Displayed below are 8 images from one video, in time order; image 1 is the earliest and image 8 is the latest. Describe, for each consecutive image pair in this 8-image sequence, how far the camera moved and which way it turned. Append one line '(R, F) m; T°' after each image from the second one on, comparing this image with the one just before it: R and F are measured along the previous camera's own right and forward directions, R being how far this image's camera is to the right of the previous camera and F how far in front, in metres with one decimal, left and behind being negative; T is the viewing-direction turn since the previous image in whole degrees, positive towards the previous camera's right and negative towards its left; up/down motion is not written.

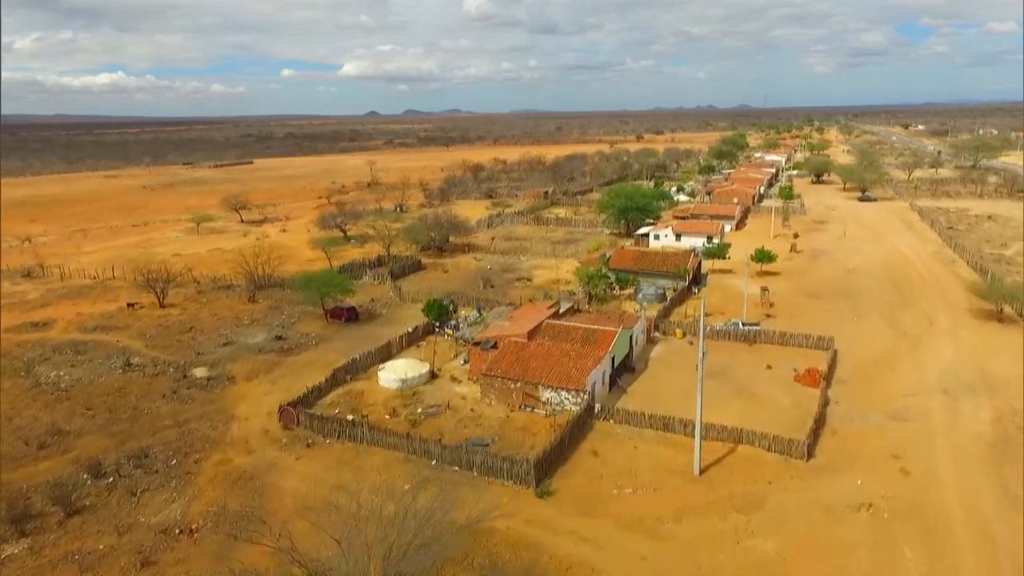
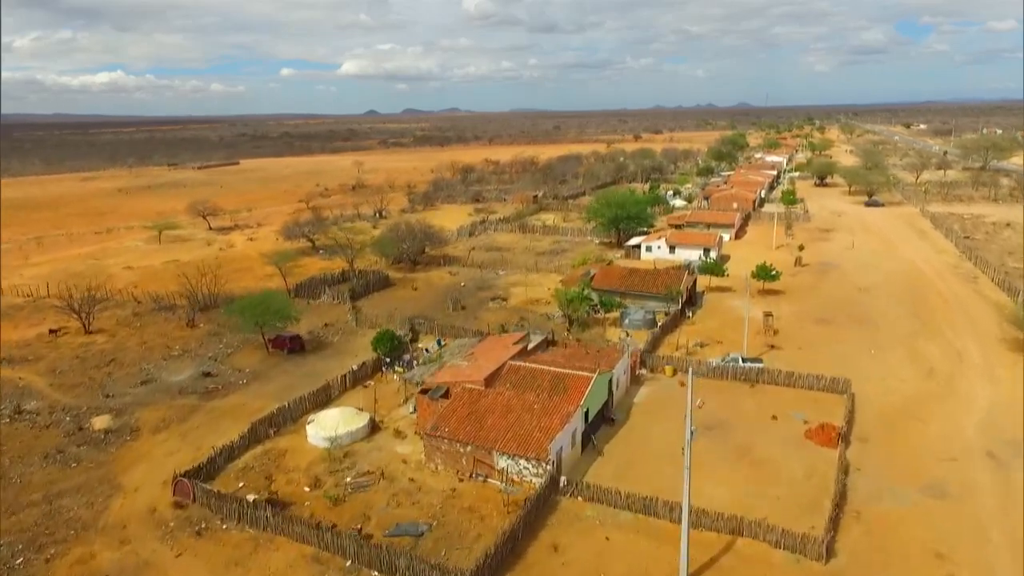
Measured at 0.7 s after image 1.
(+1.8, +4.8) m; 0°
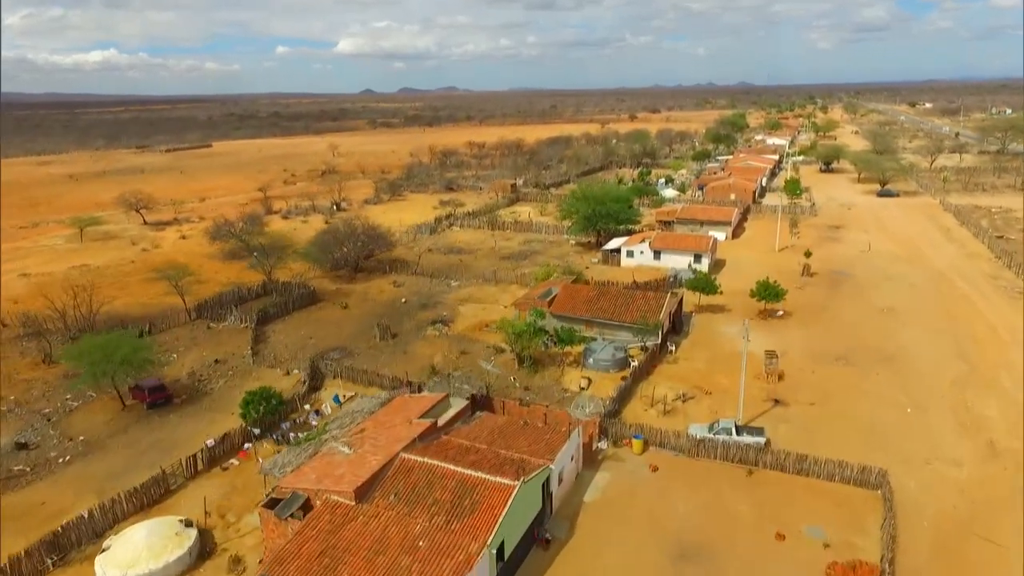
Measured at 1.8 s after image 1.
(+3.0, +7.9) m; 0°
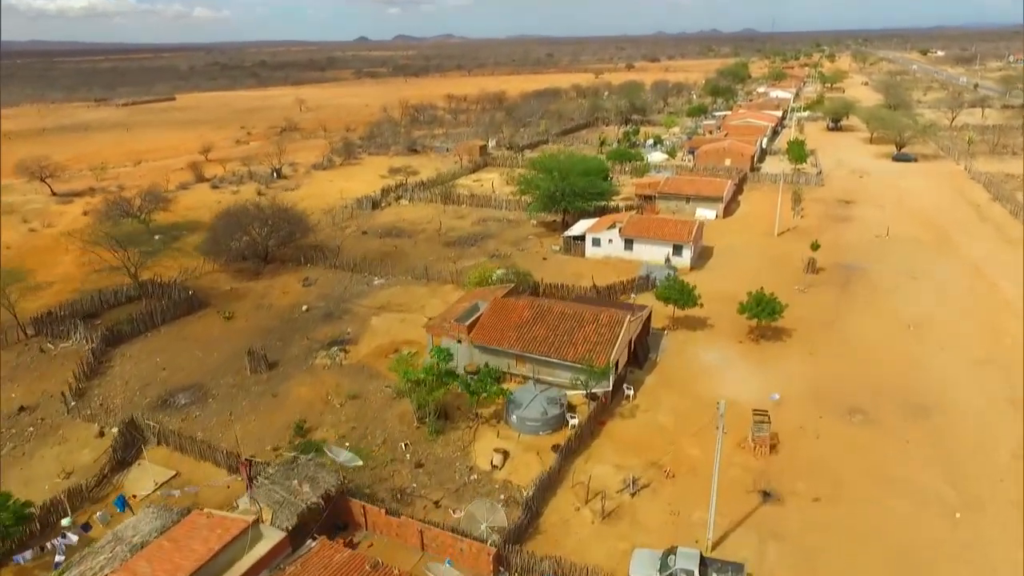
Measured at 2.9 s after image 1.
(+3.5, +8.1) m; 0°
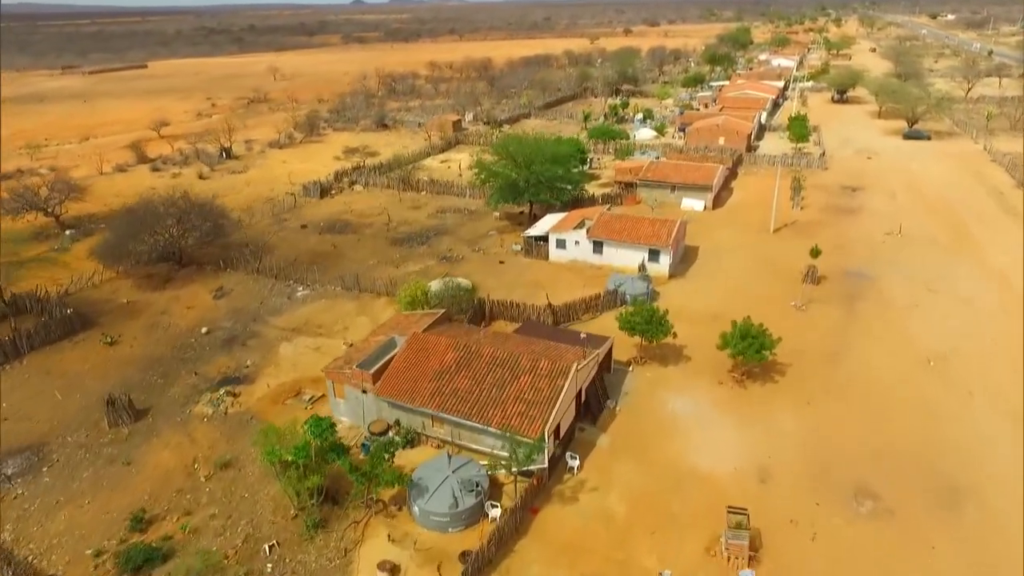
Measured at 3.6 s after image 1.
(+2.5, +5.2) m; 0°
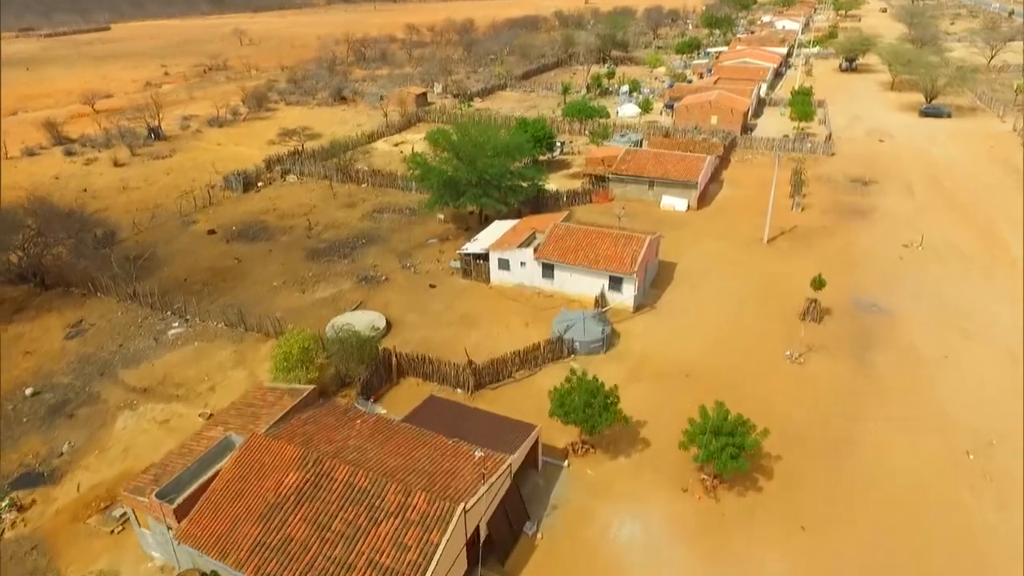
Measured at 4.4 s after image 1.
(+2.9, +6.0) m; 0°
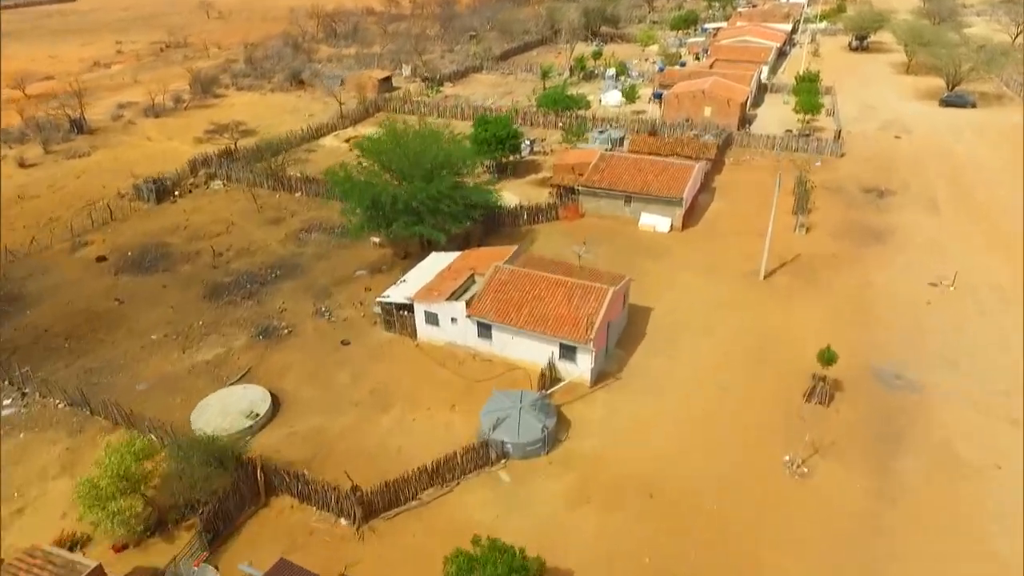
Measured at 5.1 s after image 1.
(+2.3, +5.3) m; 0°
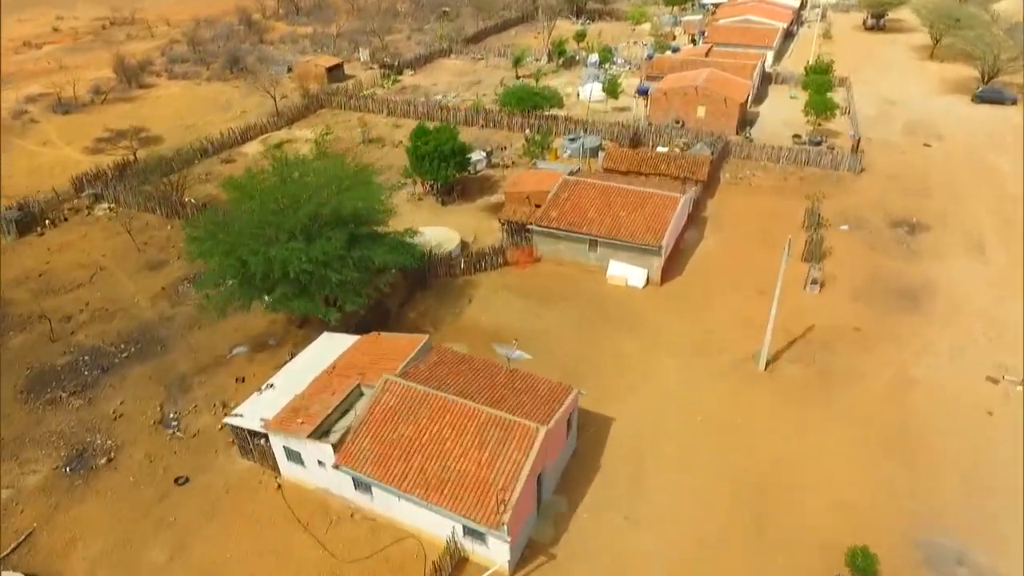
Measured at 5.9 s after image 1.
(+2.4, +6.2) m; 0°
